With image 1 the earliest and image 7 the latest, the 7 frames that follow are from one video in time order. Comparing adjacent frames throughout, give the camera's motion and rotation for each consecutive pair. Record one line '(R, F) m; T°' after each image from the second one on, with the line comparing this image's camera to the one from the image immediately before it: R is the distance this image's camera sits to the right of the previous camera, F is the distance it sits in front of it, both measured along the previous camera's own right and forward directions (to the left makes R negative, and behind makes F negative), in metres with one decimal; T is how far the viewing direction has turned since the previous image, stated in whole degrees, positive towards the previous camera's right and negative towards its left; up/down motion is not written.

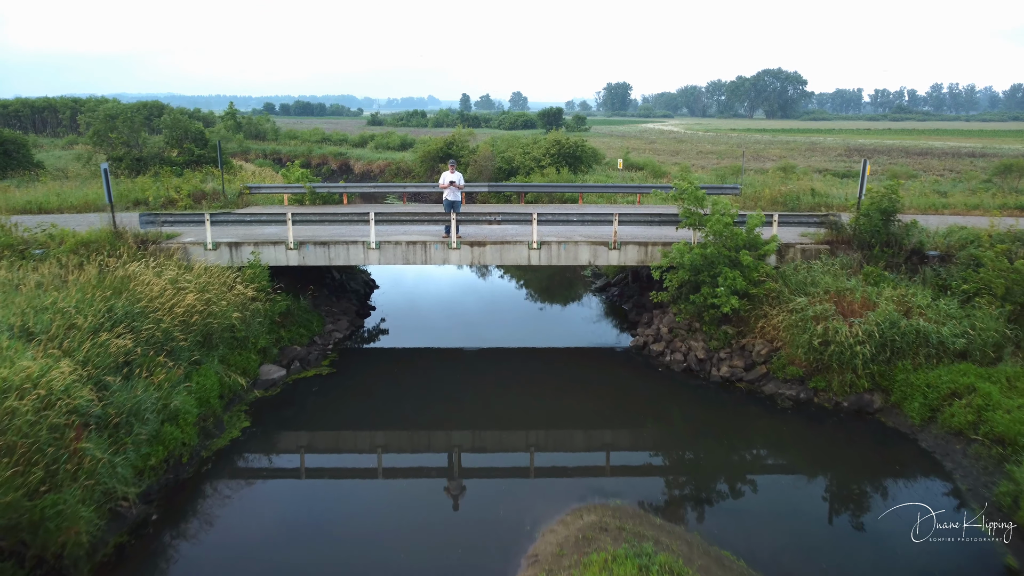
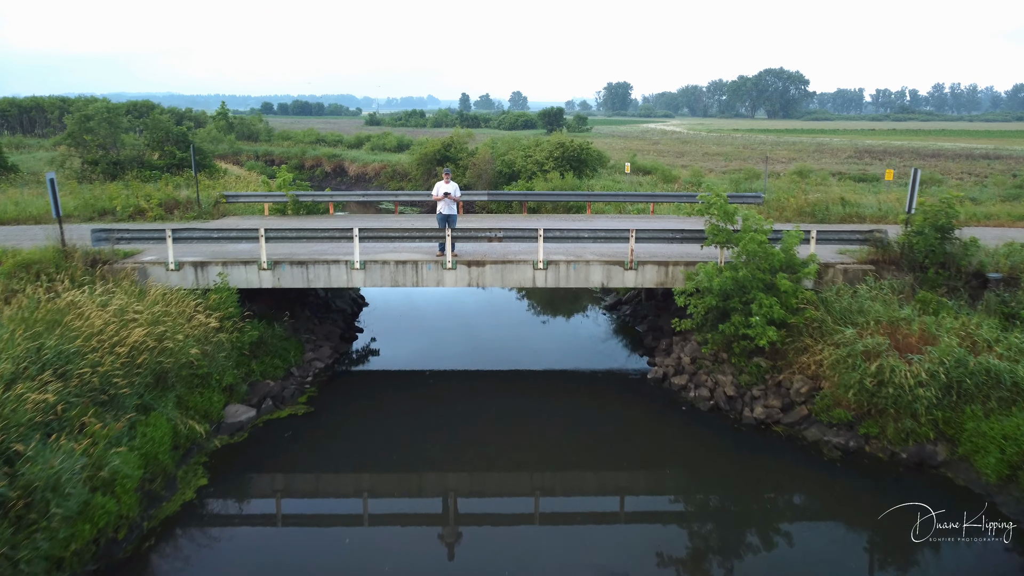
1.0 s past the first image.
(-0.1, +1.5) m; 0°
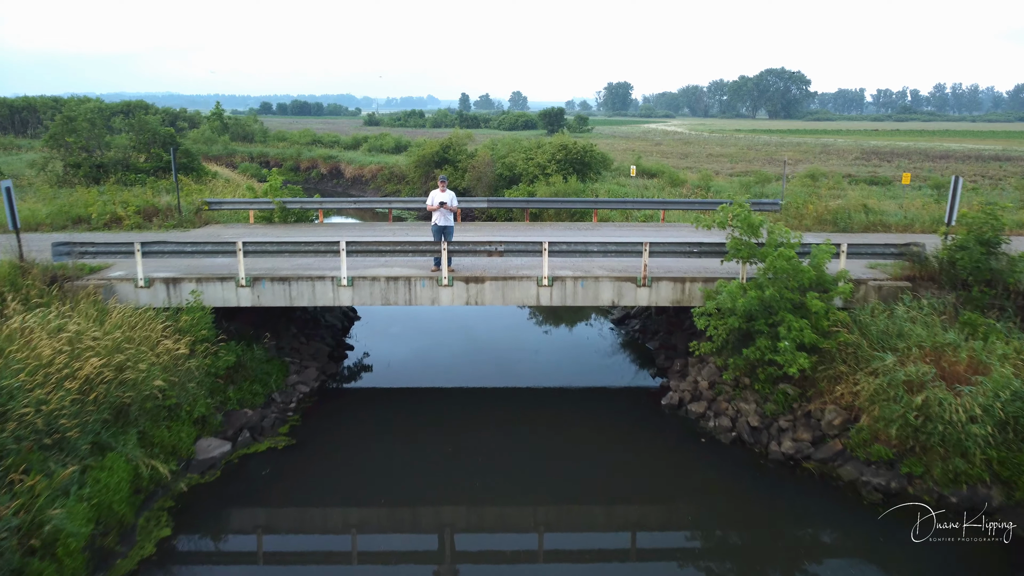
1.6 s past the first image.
(0.0, +1.0) m; 0°
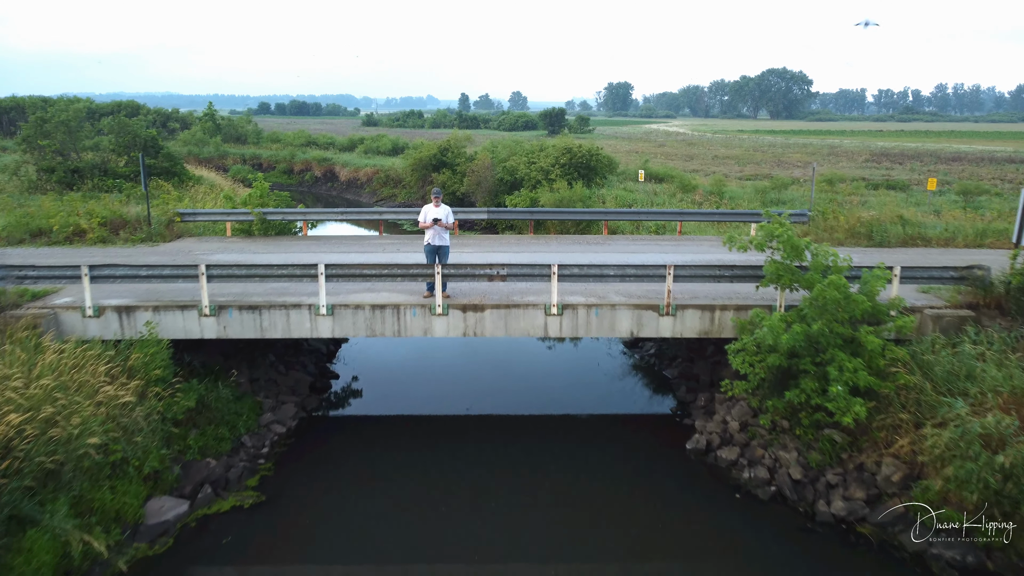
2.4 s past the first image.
(-0.1, +1.4) m; 0°
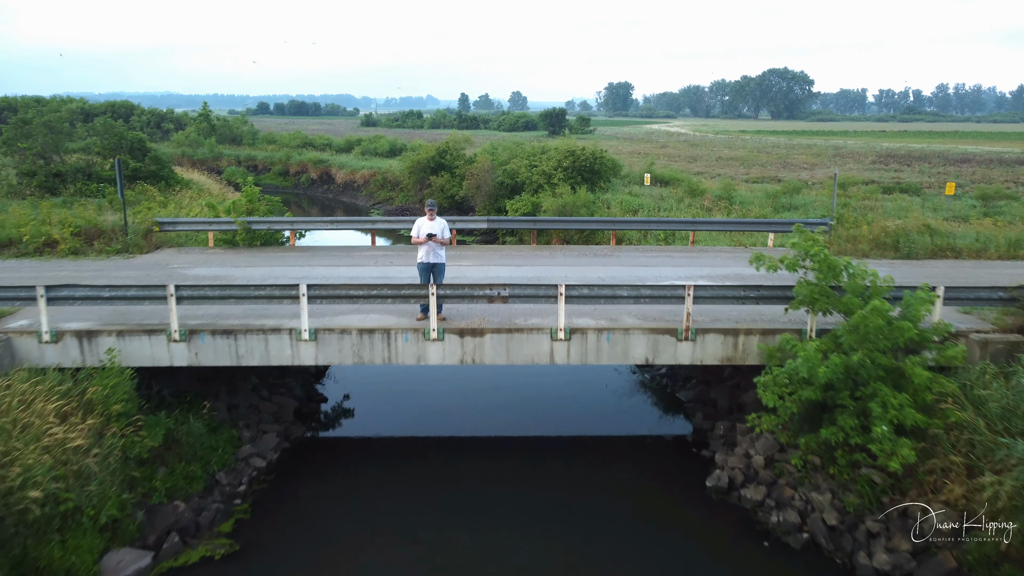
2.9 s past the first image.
(0.0, +0.9) m; 0°
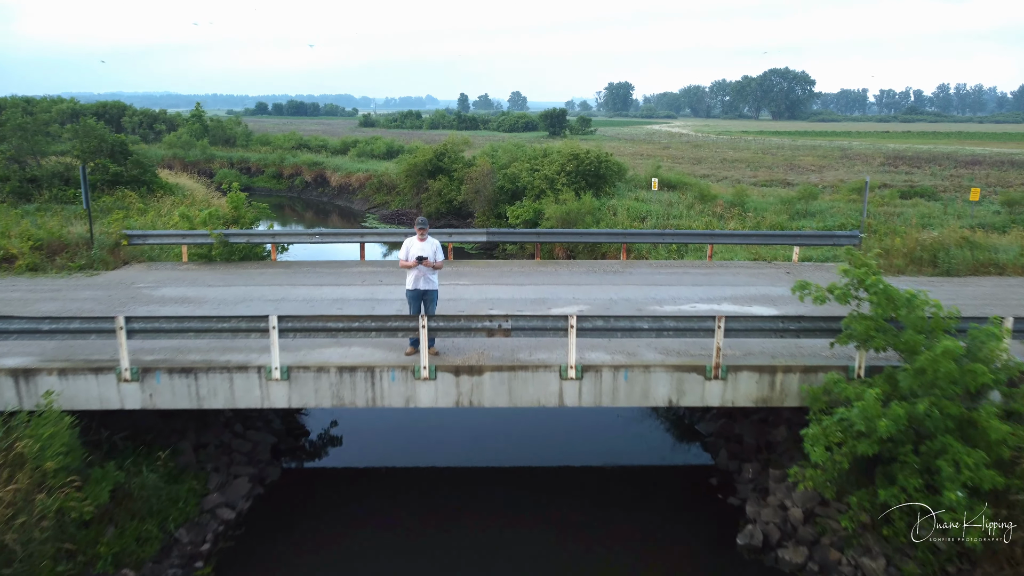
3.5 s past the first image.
(0.0, +1.1) m; 0°
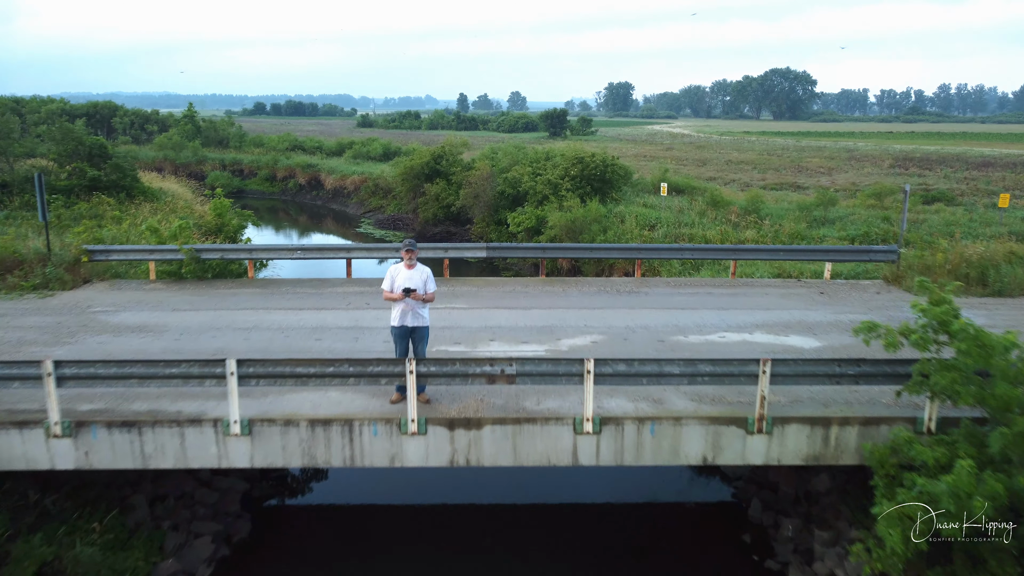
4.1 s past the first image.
(0.0, +1.2) m; 0°
